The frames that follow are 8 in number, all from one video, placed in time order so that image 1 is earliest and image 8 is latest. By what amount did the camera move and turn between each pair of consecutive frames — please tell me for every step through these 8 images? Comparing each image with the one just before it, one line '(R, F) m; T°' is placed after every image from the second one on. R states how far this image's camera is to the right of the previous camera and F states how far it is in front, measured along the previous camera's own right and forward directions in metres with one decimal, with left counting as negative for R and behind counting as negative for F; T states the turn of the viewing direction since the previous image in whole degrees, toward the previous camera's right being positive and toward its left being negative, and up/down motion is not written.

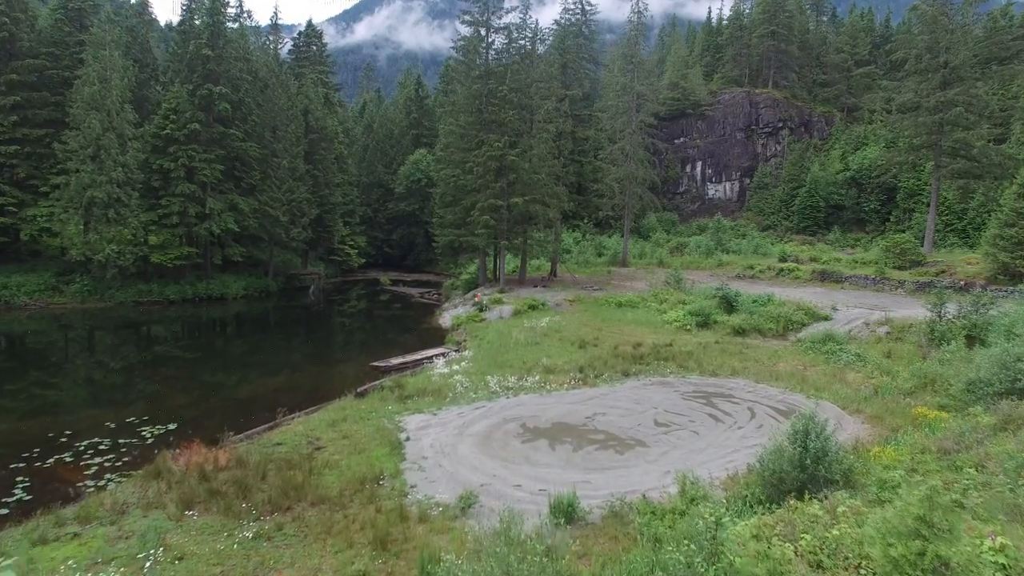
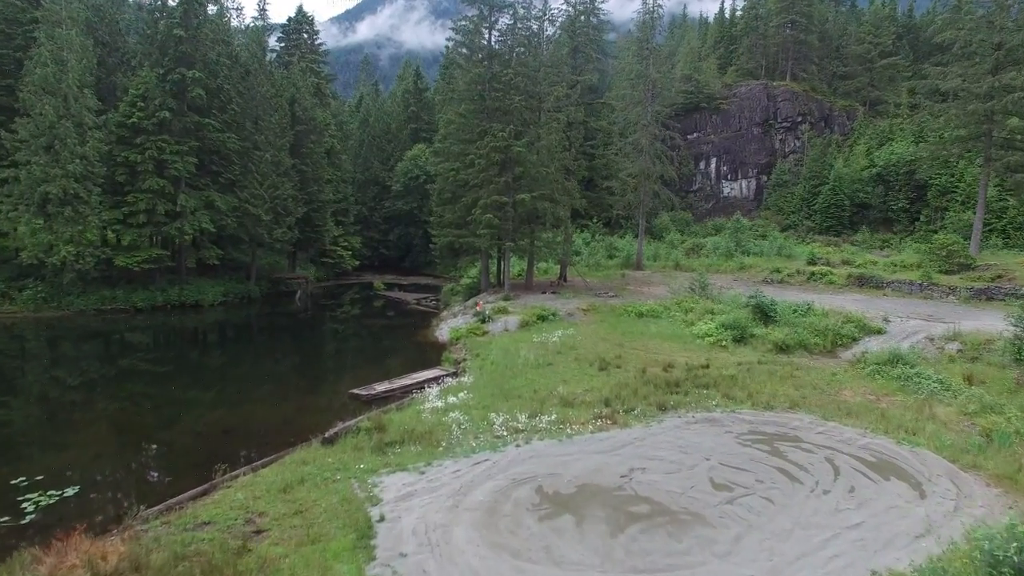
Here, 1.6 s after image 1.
(-0.1, +3.3) m; 0°
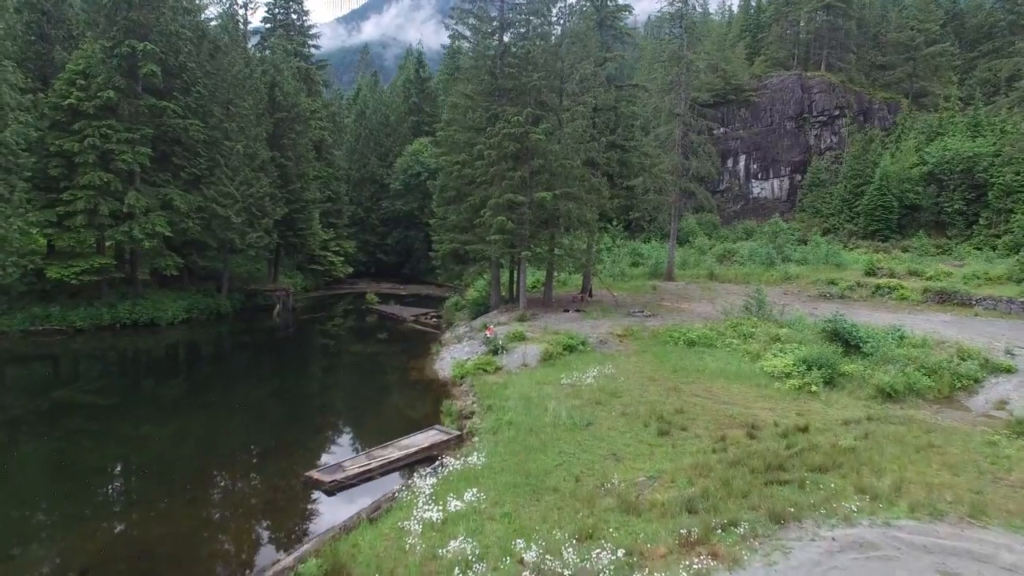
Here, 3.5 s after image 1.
(-0.4, +5.0) m; 0°
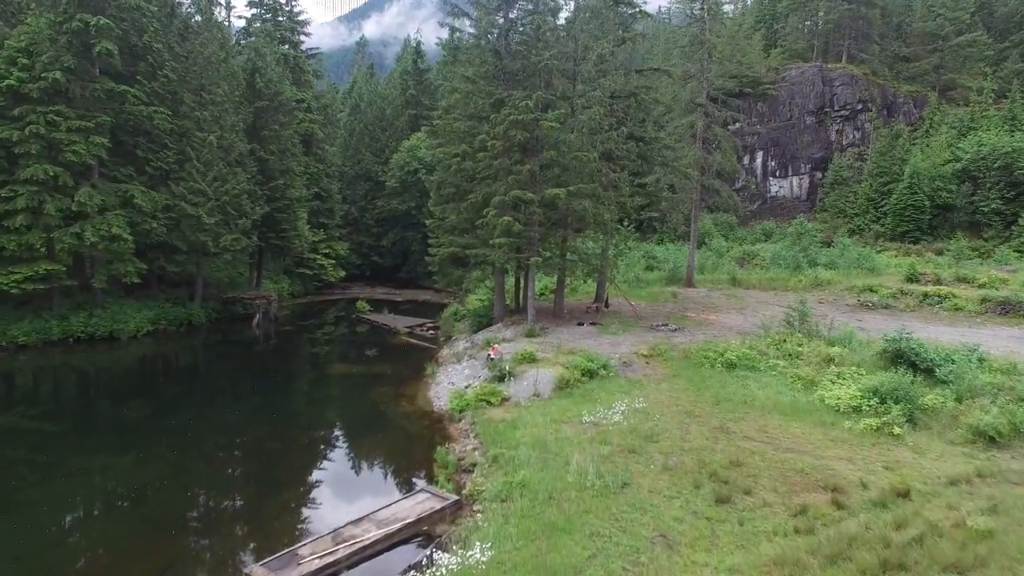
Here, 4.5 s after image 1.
(-0.2, +3.0) m; 0°
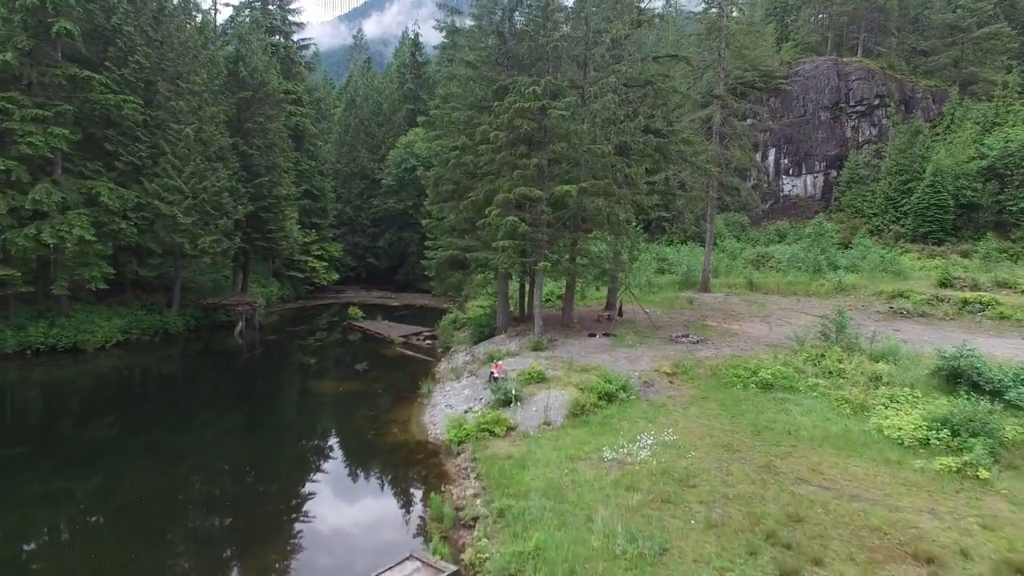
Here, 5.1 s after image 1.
(-0.1, +2.1) m; 0°
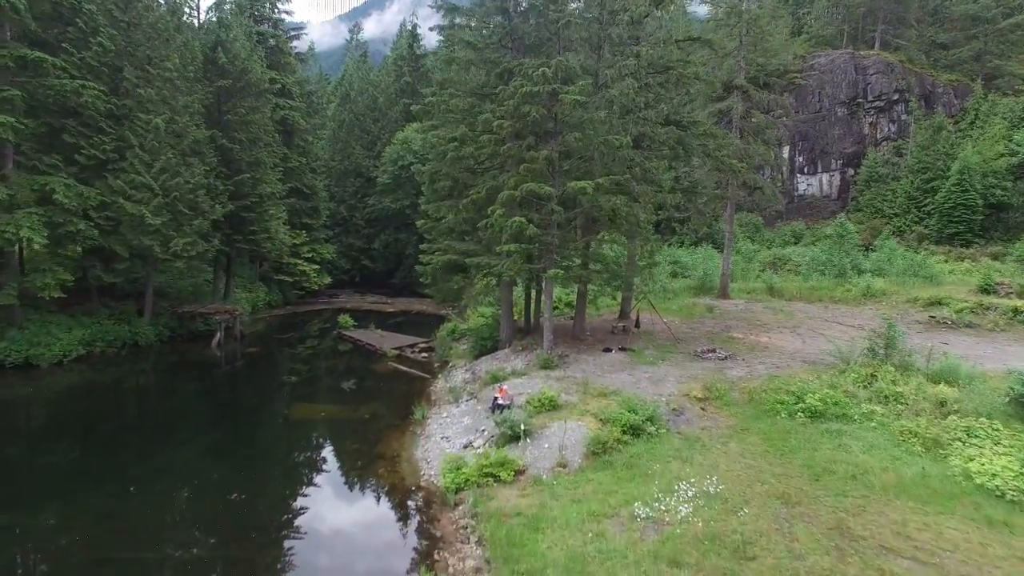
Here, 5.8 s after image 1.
(-0.1, +2.2) m; 0°
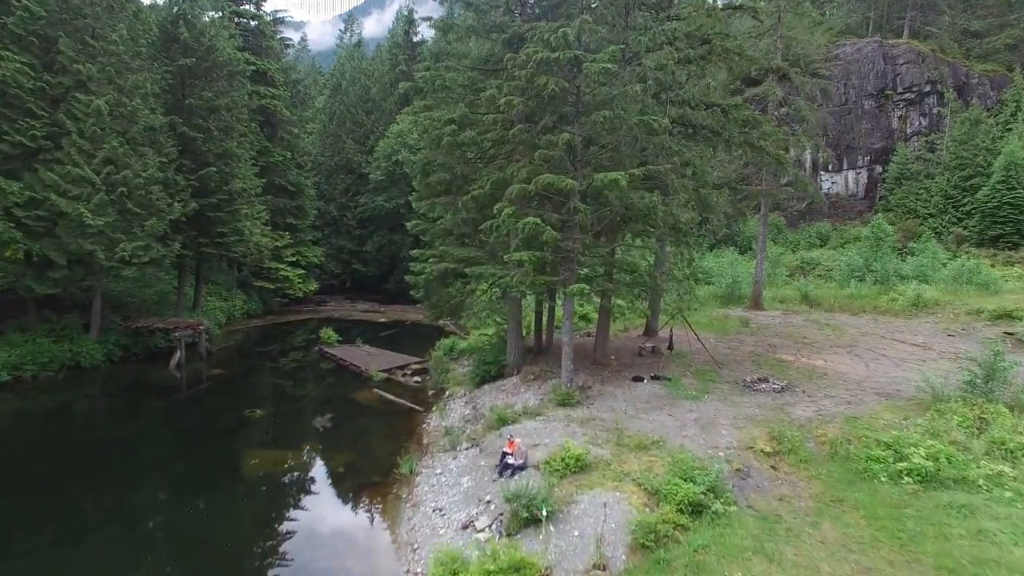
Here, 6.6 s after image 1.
(-0.2, +3.2) m; 0°
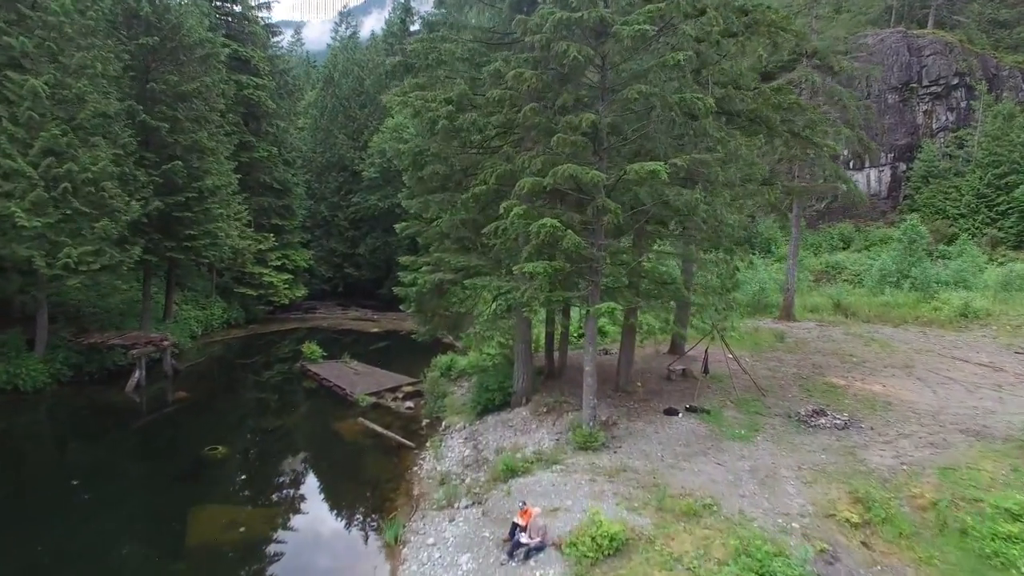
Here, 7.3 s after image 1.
(-0.1, +2.5) m; 0°
